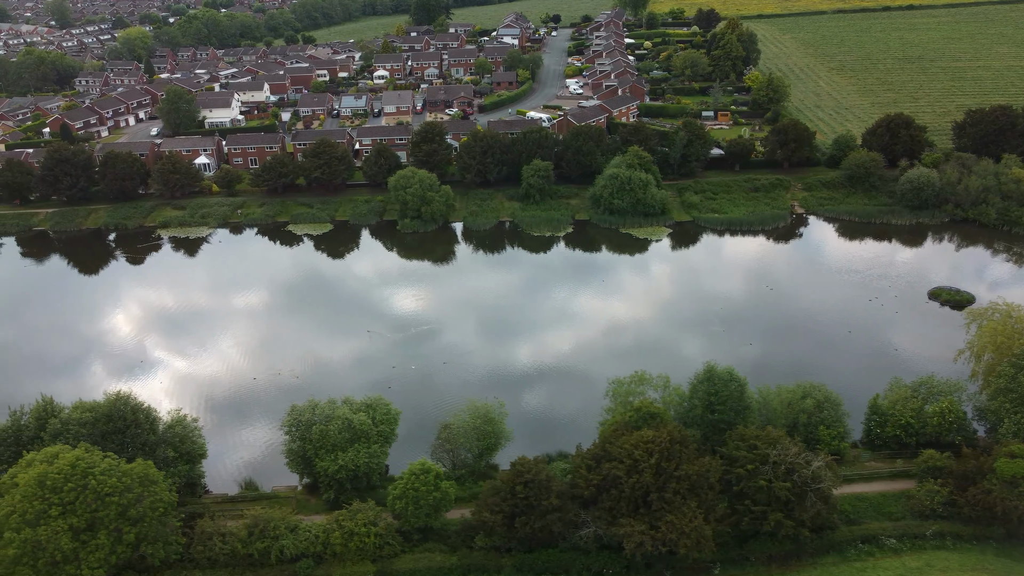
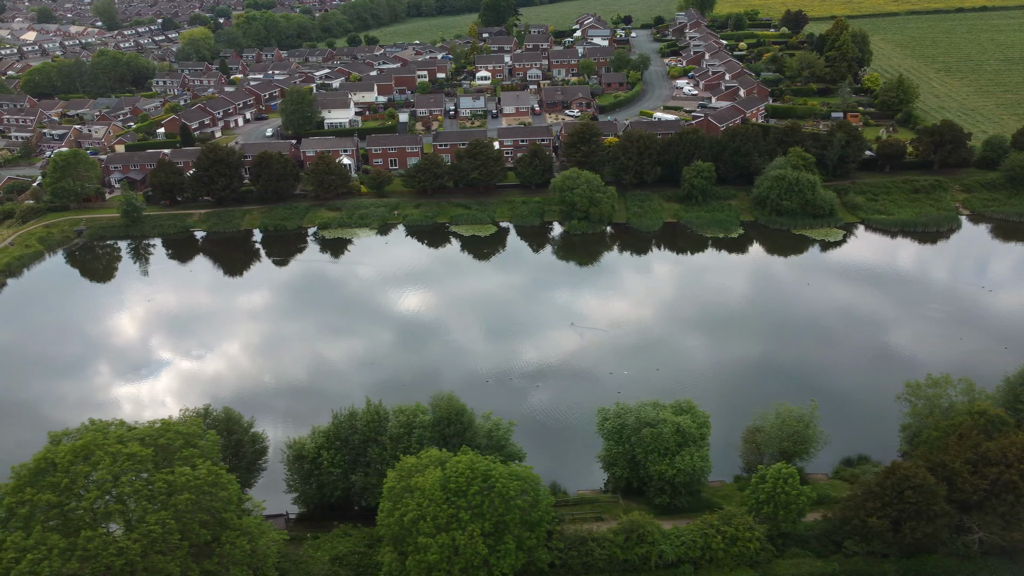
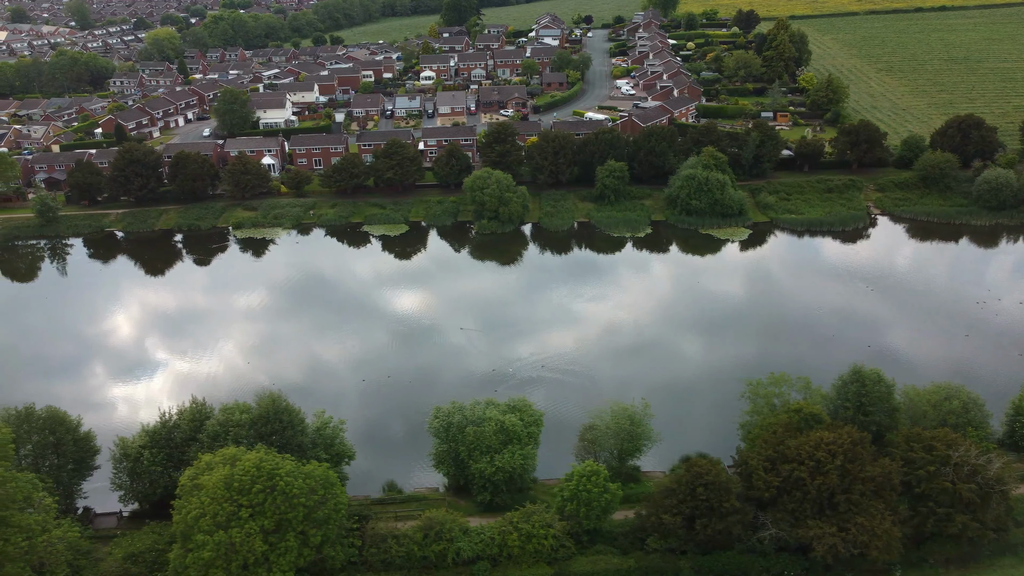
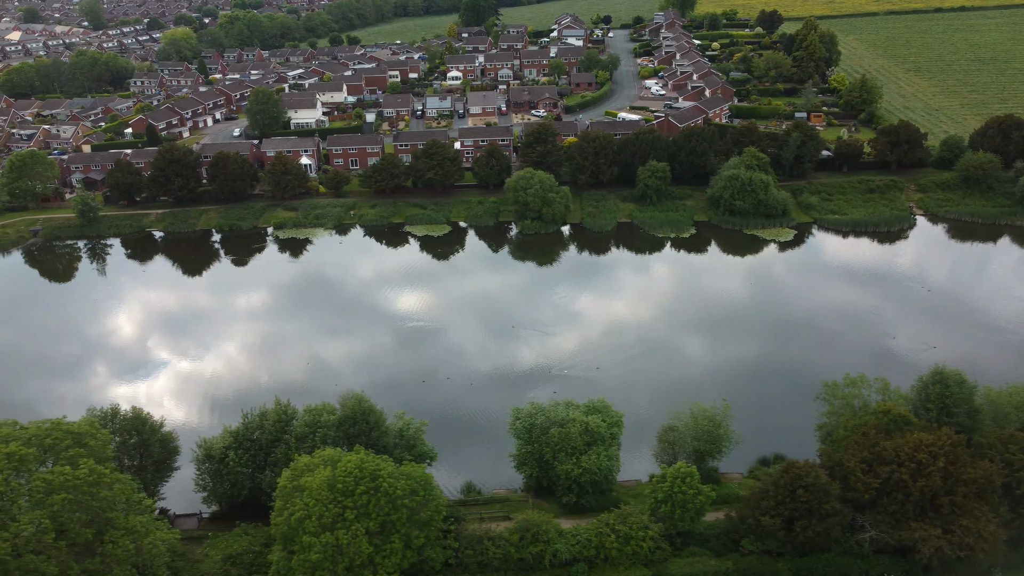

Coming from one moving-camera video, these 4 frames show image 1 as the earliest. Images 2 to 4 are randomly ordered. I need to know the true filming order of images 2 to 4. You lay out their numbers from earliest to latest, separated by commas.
3, 4, 2
